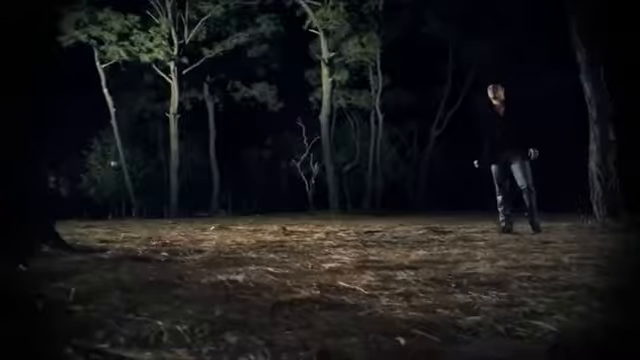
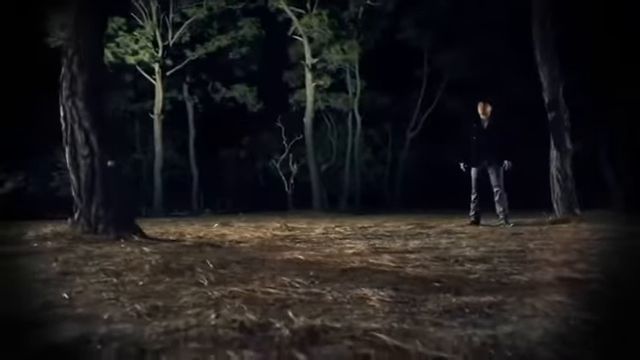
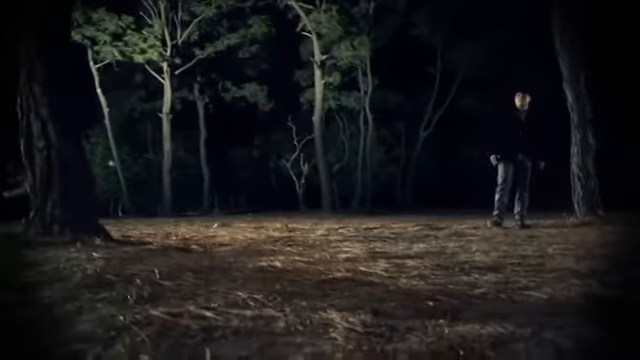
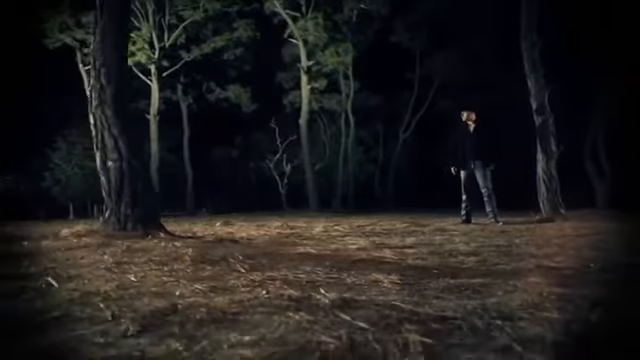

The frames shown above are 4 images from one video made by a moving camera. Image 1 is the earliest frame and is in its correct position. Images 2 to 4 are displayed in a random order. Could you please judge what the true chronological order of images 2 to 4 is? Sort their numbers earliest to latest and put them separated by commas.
3, 2, 4
